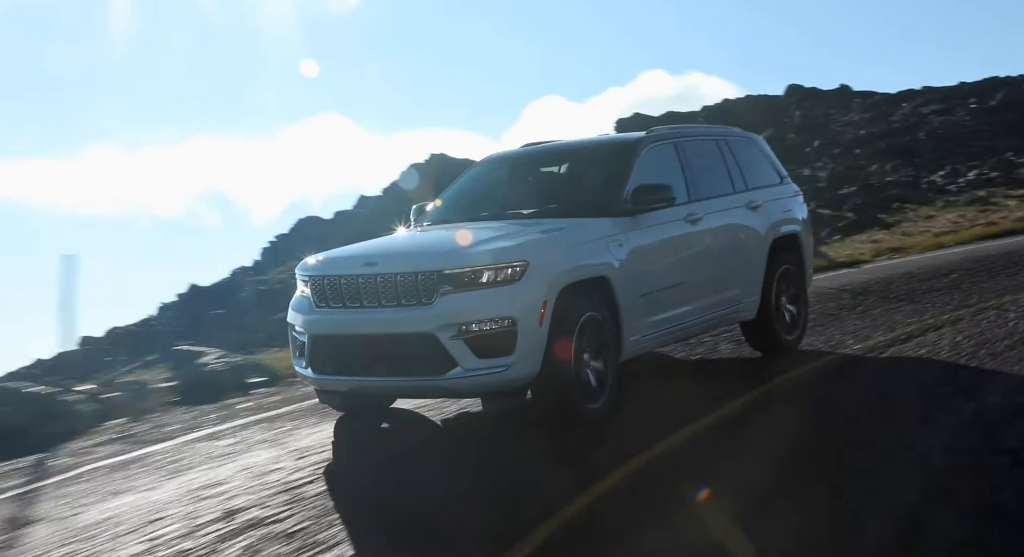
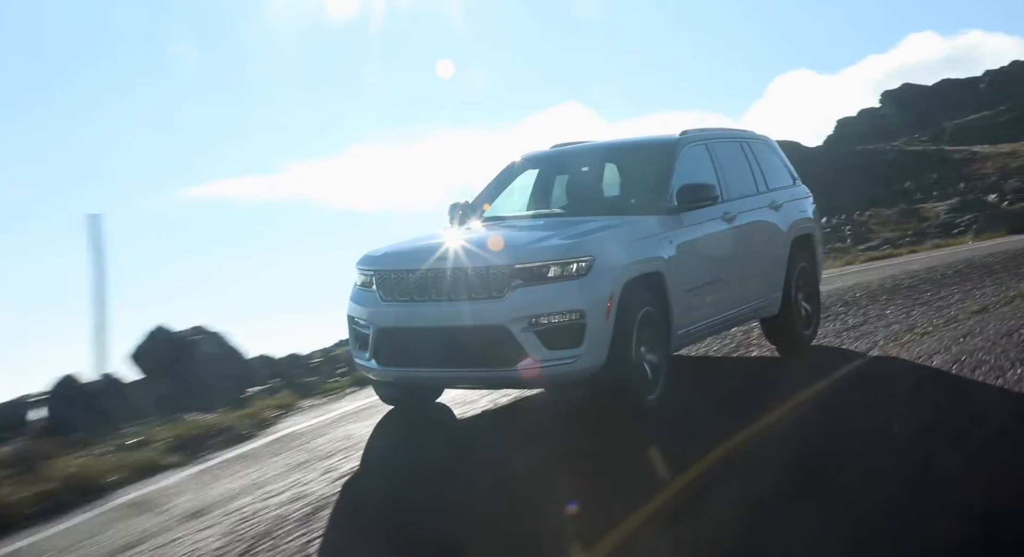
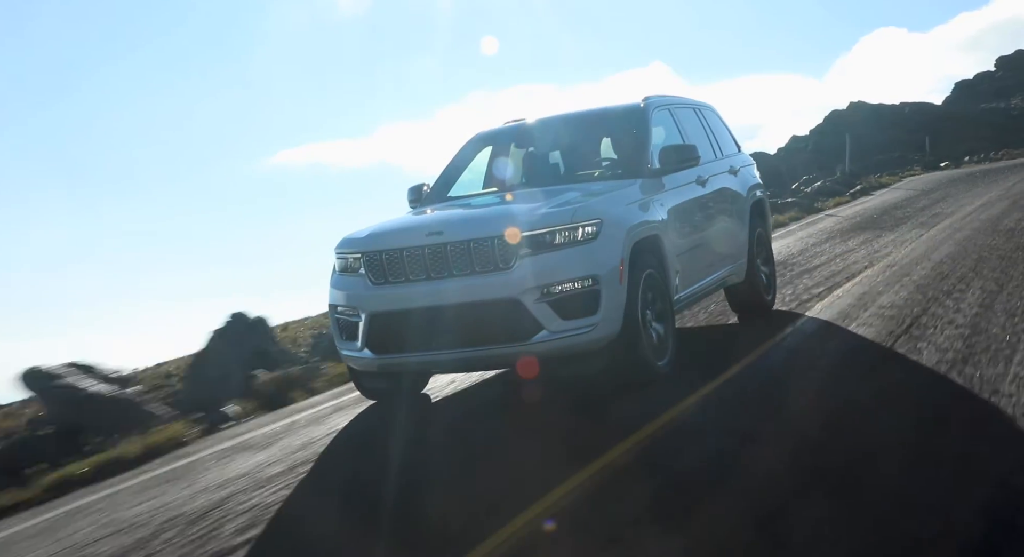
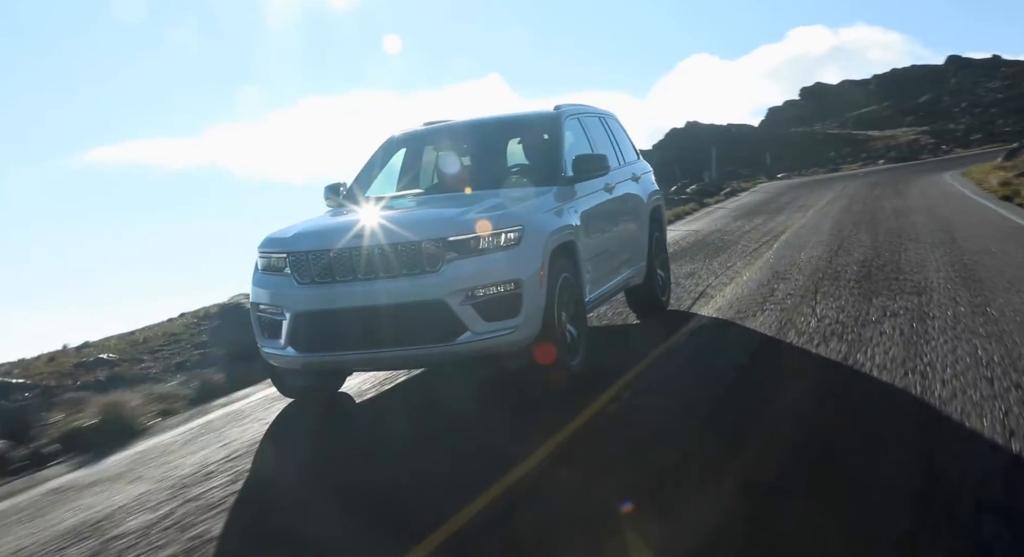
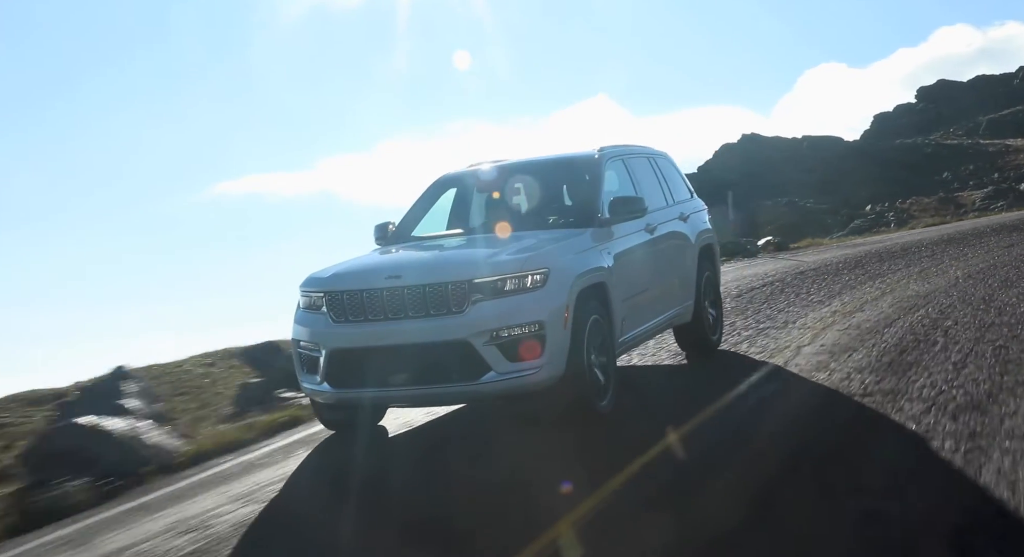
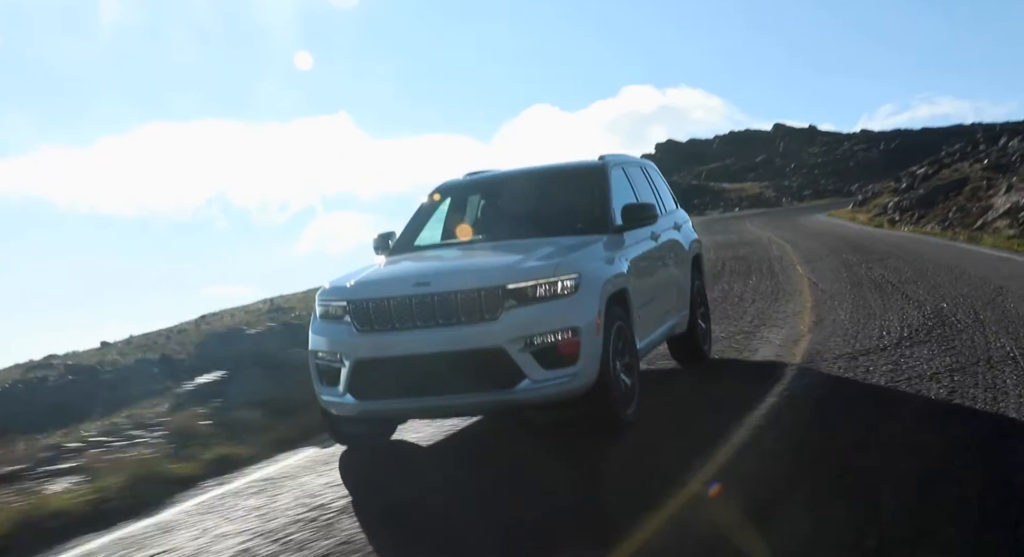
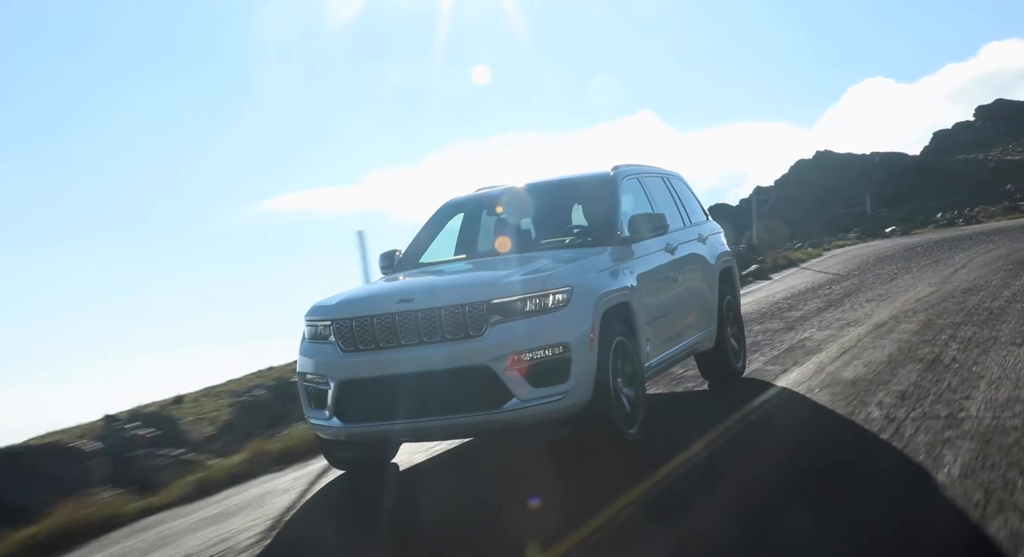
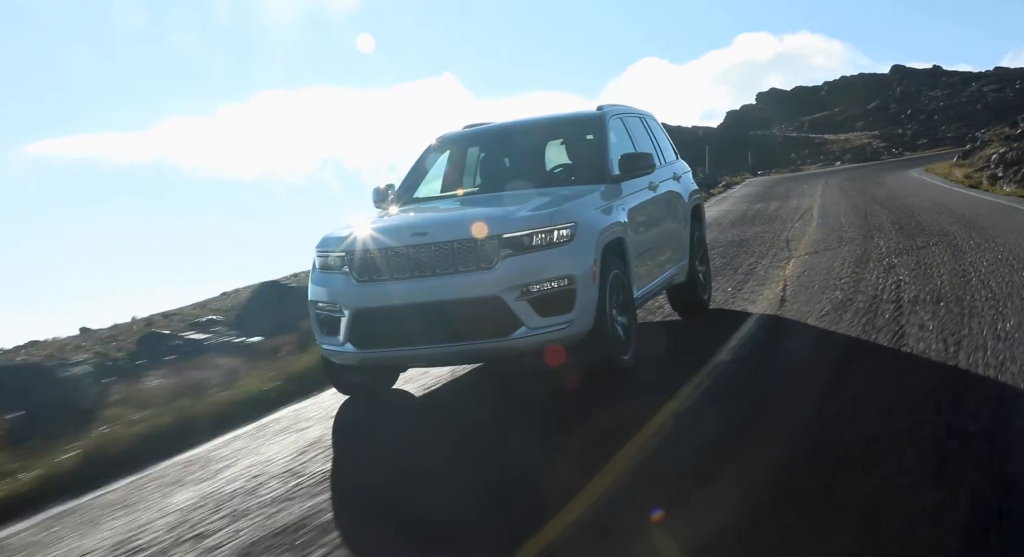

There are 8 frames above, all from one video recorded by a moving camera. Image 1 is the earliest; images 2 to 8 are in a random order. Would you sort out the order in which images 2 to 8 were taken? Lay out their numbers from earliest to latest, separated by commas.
2, 5, 7, 3, 4, 8, 6
